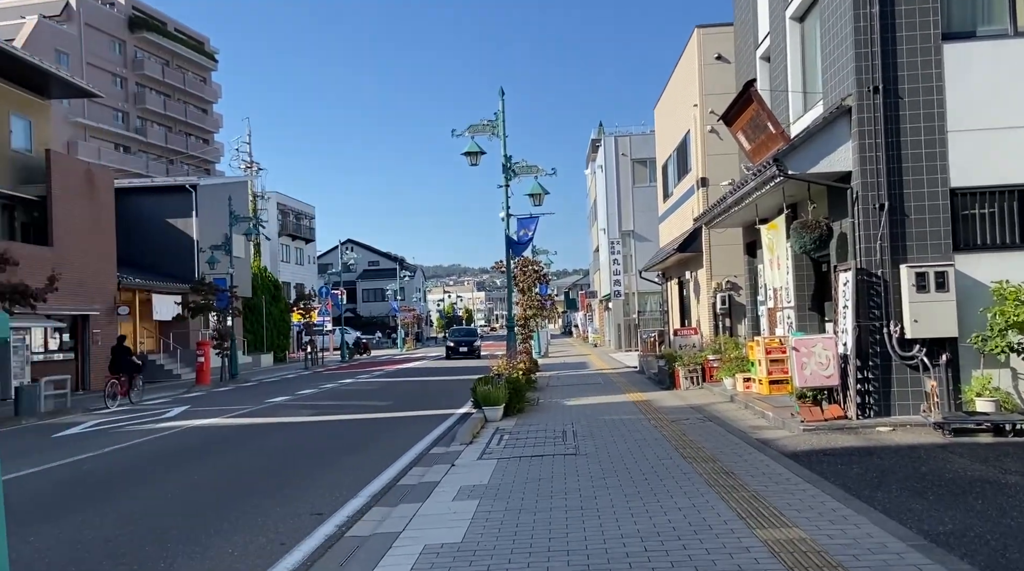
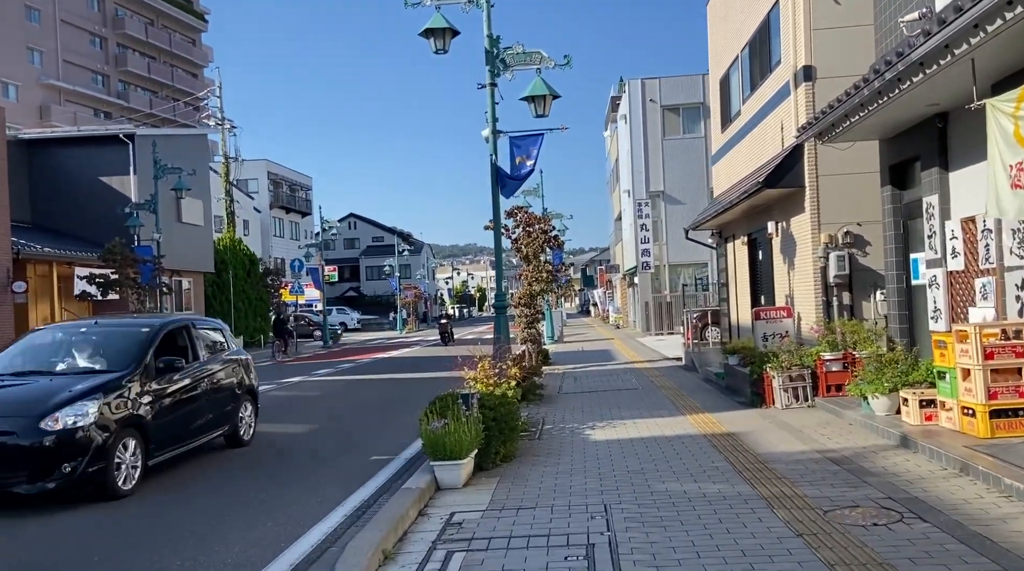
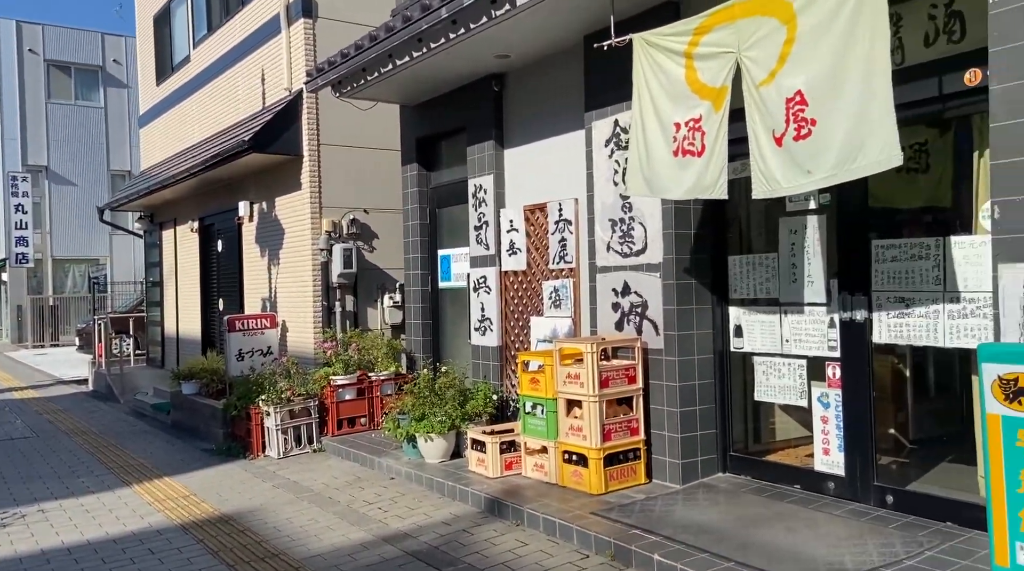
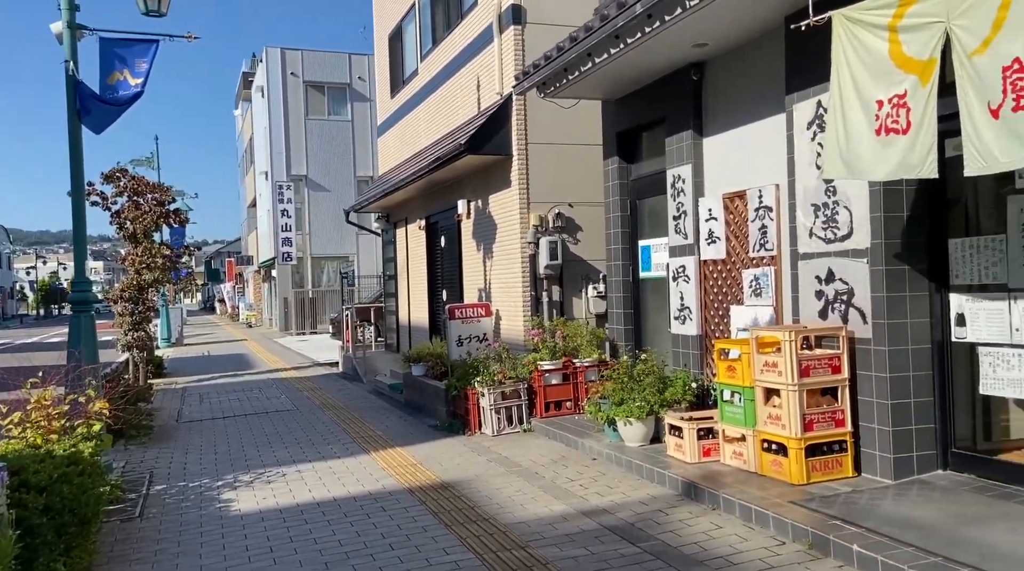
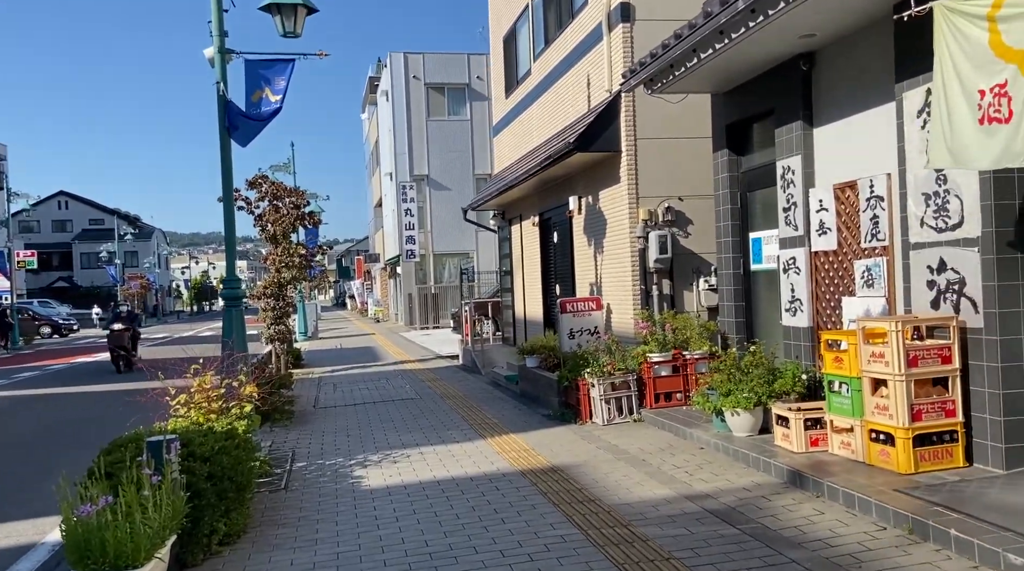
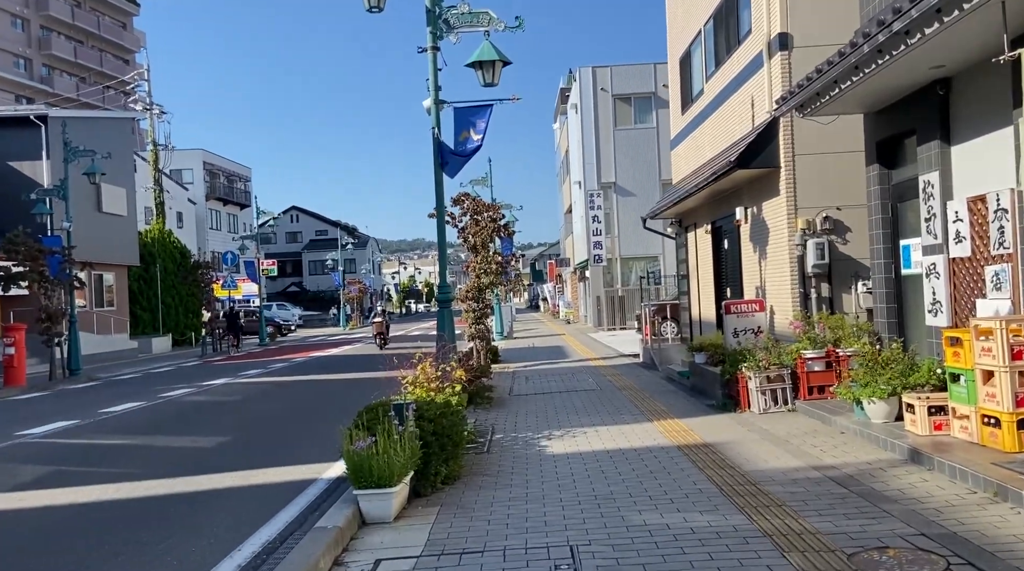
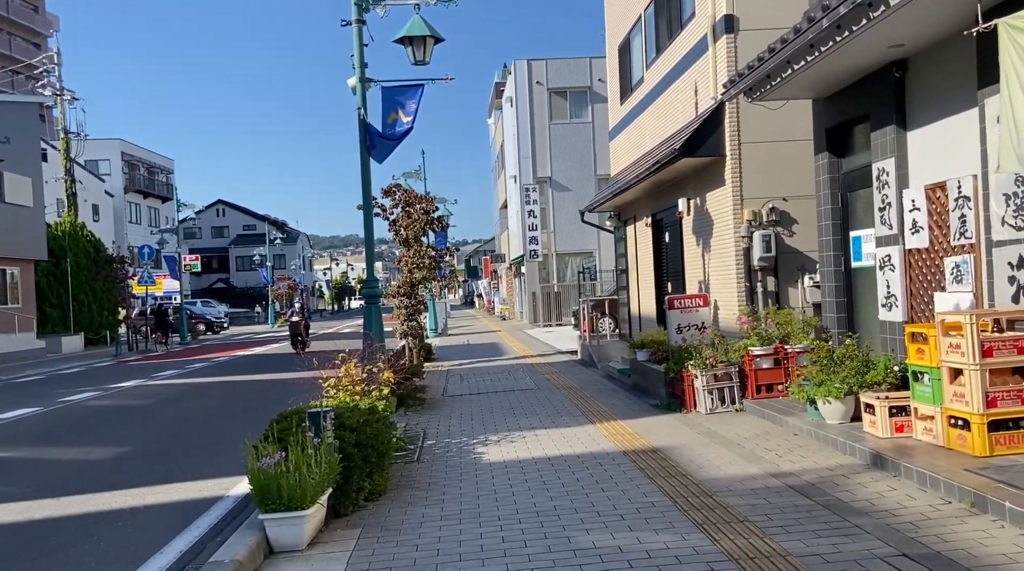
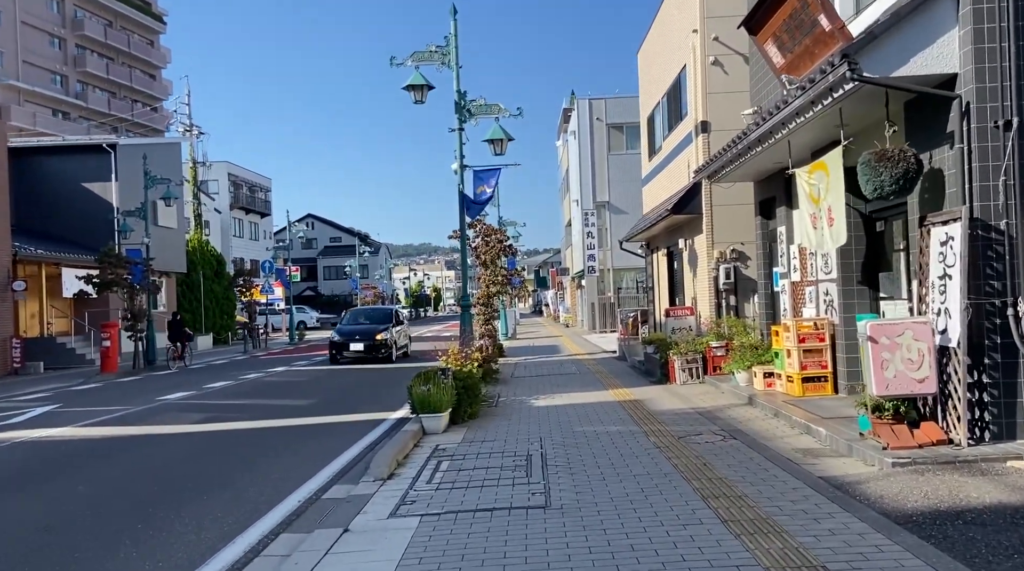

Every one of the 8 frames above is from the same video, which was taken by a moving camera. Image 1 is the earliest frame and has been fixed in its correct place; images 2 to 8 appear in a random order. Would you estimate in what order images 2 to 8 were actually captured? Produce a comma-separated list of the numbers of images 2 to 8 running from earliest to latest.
8, 2, 6, 7, 5, 4, 3
